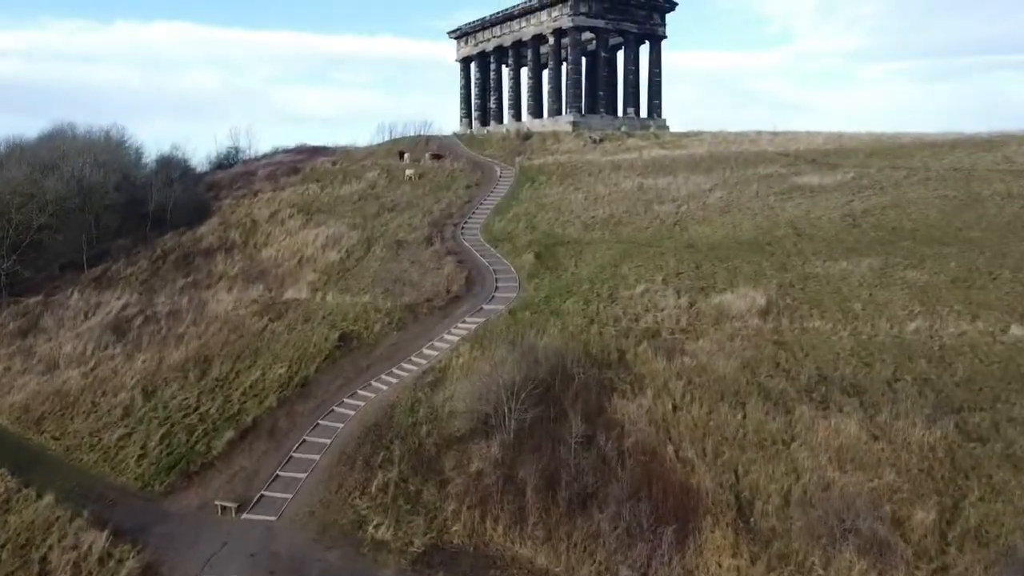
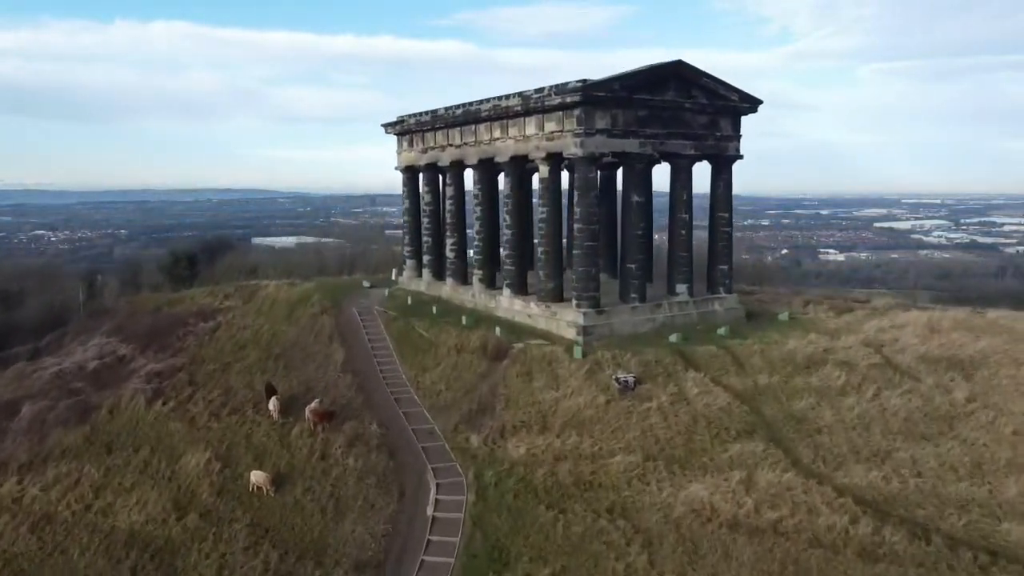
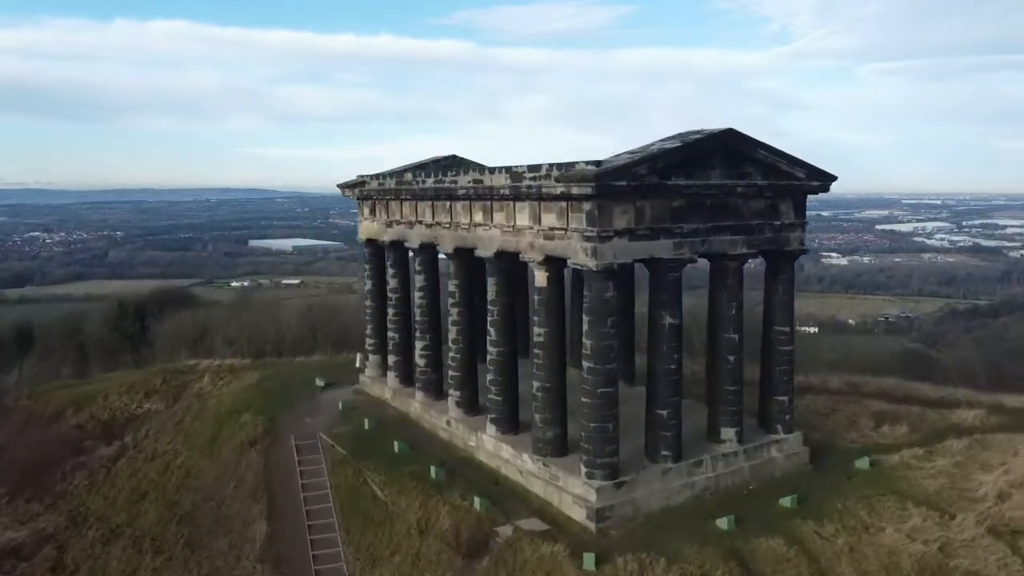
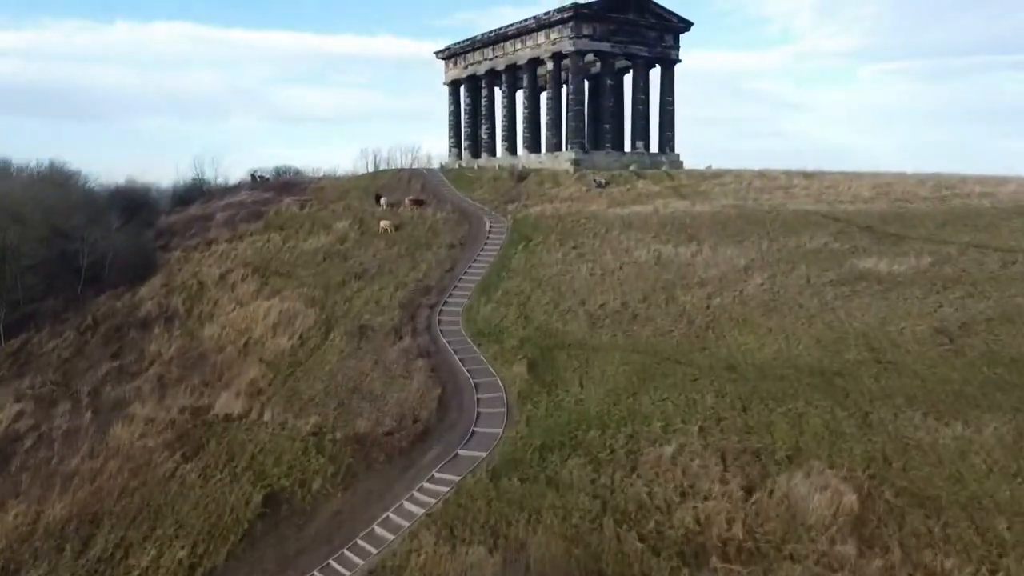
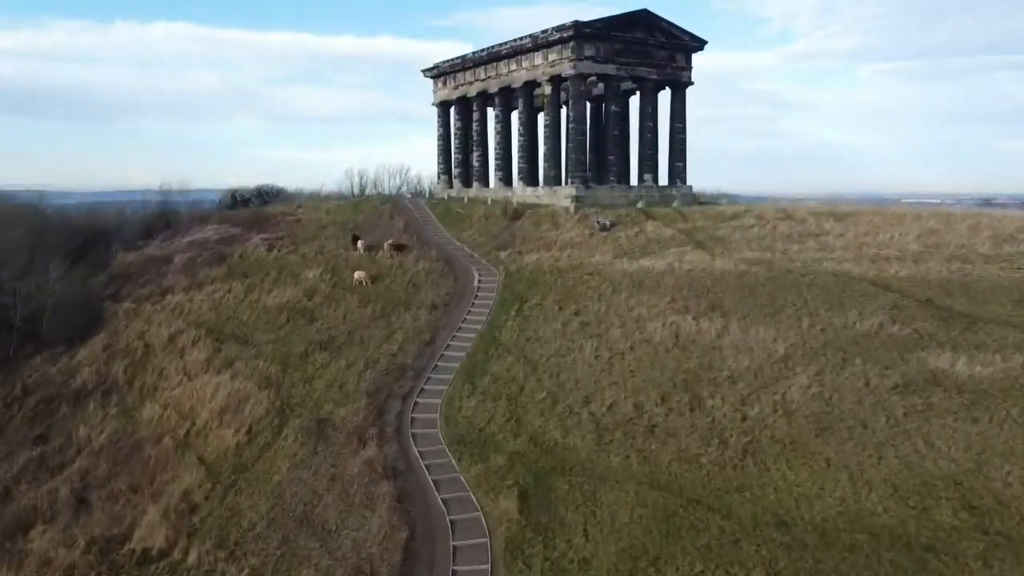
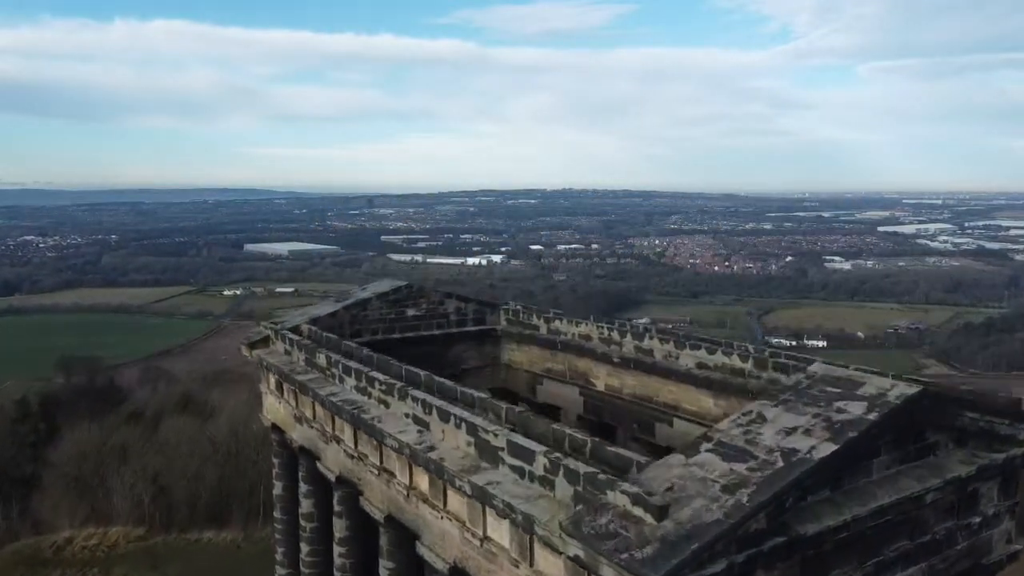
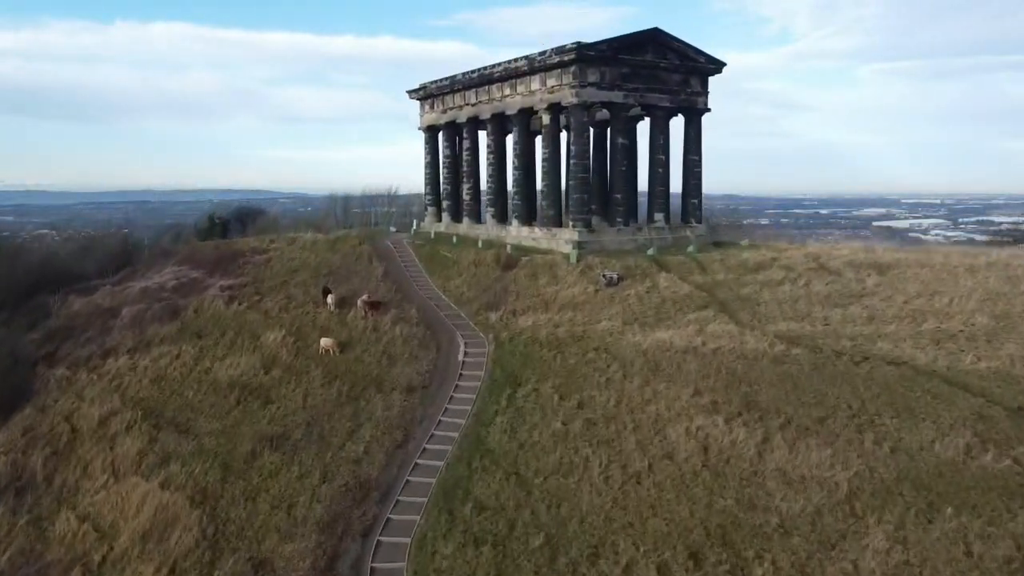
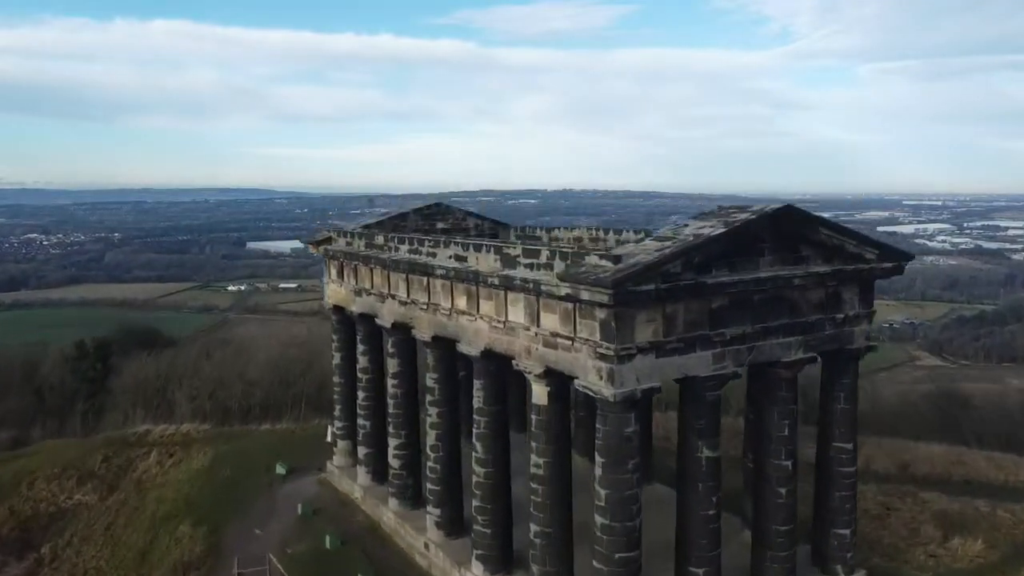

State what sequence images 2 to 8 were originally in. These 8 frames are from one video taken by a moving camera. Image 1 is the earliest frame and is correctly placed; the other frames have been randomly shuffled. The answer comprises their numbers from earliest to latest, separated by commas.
4, 5, 7, 2, 3, 8, 6
